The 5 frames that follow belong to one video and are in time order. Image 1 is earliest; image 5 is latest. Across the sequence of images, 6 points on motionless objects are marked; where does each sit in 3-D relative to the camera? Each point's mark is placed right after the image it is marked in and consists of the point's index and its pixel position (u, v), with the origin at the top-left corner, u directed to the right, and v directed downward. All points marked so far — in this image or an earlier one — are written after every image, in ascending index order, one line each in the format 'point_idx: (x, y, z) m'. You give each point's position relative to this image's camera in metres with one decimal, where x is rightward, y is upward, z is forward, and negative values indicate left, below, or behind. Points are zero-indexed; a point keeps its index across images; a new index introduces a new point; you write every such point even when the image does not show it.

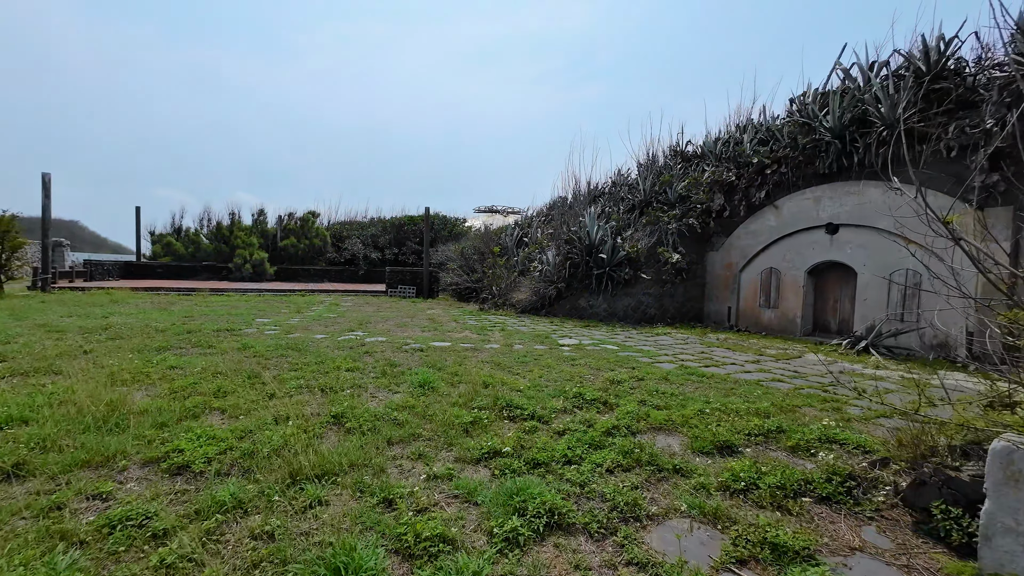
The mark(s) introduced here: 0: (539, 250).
0: (+0.8, +1.1, +12.8) m
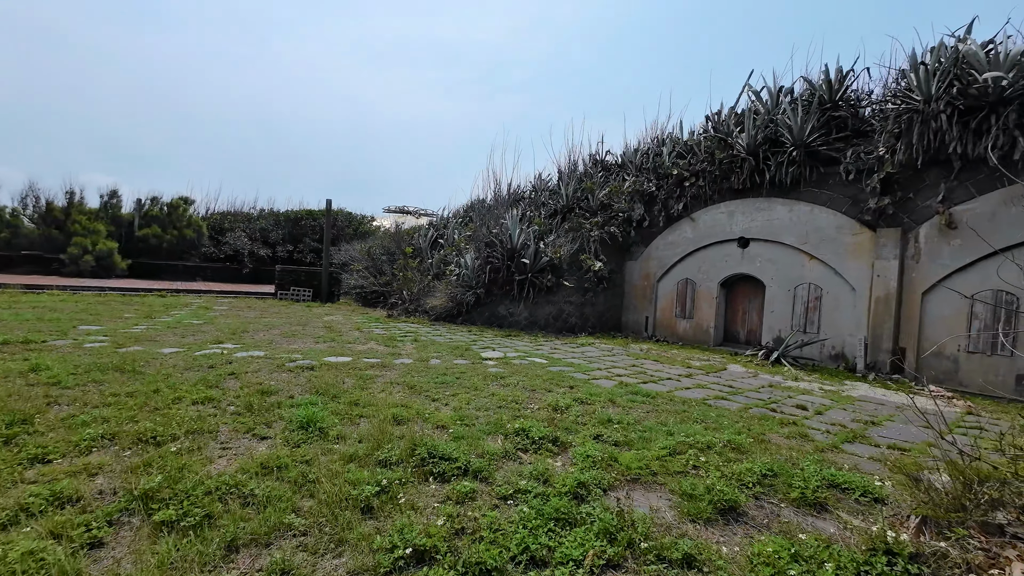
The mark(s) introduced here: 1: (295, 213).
0: (-1.5, +1.0, +11.9) m
1: (-9.4, +3.2, +18.5) m
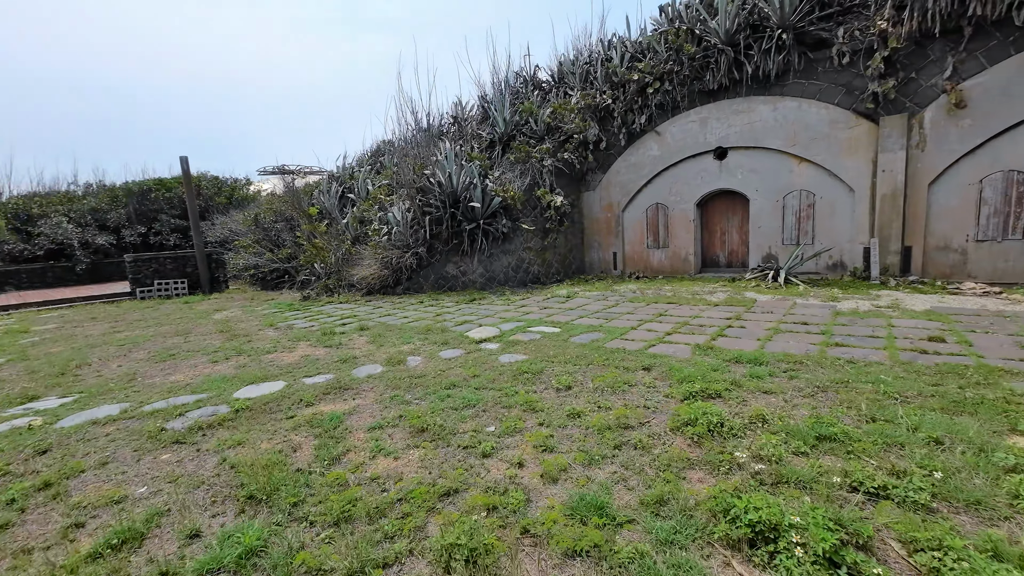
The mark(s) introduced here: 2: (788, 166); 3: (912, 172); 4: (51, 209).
0: (-3.0, +1.8, +9.5) m
1: (-12.3, +3.4, +14.1) m
2: (+4.6, +2.1, +7.2) m
3: (+5.8, +1.7, +6.2) m
4: (-14.4, +2.5, +13.3) m
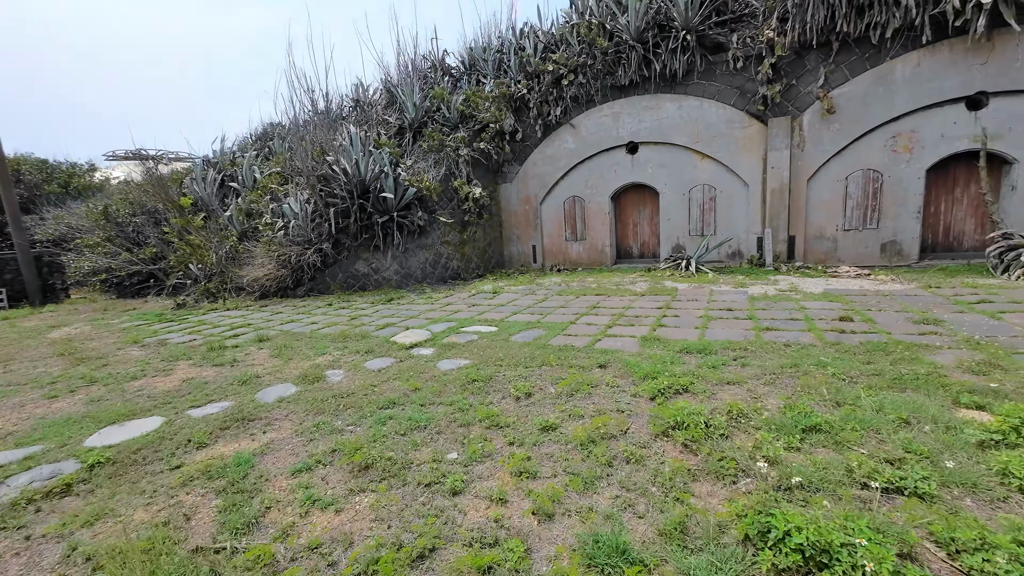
0: (-4.7, +1.8, +8.3) m
1: (-14.8, +3.1, +10.7) m
2: (+3.2, +2.3, +7.6) m
3: (+4.6, +1.9, +7.0) m
4: (-16.7, +2.0, +9.6) m
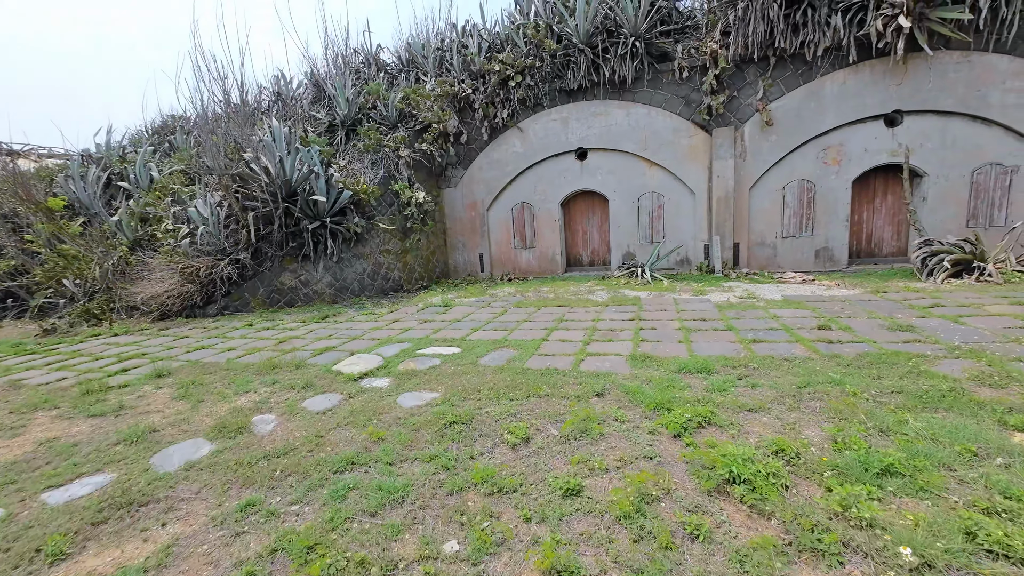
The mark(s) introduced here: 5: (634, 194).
0: (-5.6, +1.5, +7.0) m
1: (-16.0, +2.5, +7.9) m
2: (+2.3, +2.1, +7.6) m
3: (+3.8, +1.8, +7.2) m
4: (-17.7, +1.5, +6.5) m
5: (+2.2, +1.7, +7.7) m
